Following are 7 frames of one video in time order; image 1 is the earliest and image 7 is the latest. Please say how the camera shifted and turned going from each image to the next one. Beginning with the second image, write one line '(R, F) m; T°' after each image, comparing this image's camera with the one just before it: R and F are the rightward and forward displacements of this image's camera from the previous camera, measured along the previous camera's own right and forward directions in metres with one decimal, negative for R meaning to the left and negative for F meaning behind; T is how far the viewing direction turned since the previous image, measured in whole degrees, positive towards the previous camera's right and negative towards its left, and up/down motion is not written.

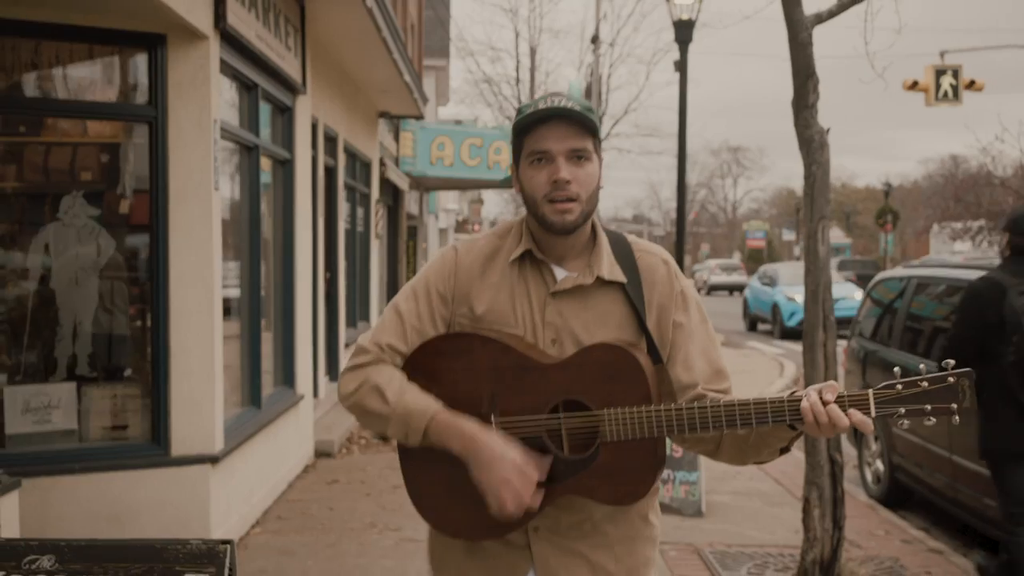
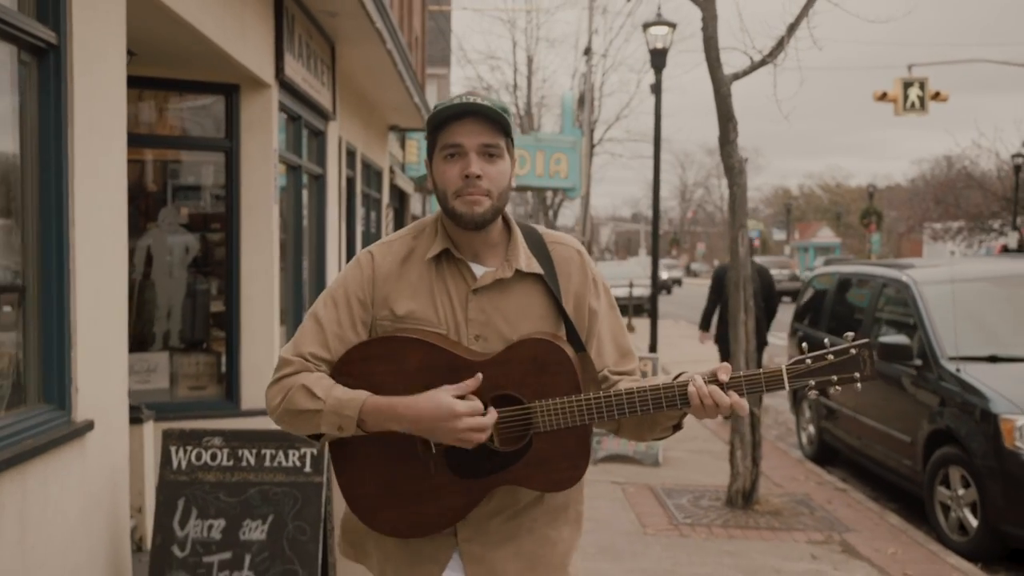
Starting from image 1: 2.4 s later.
(0.0, -1.4) m; 0°
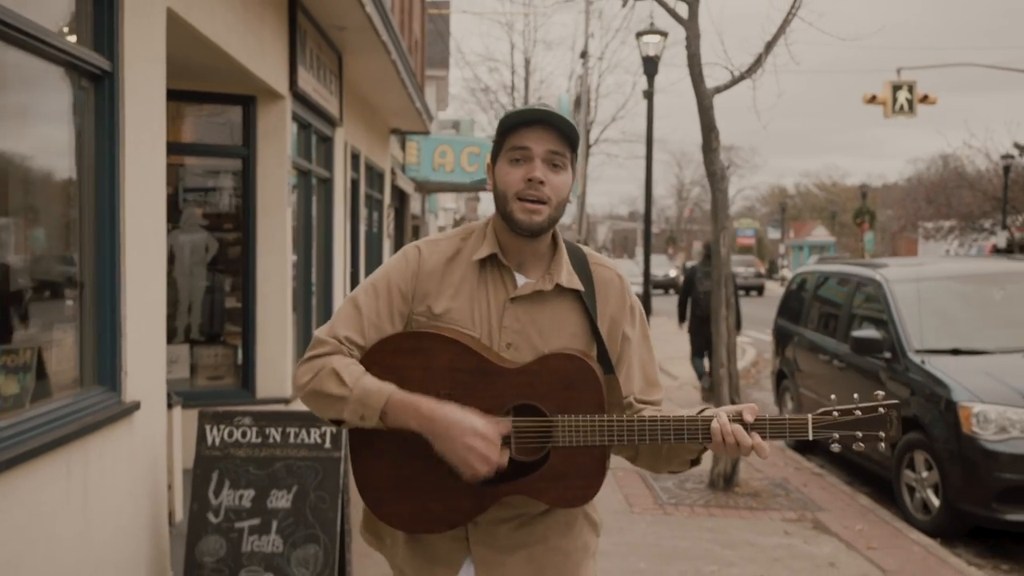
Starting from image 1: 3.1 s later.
(0.0, -0.5) m; 0°
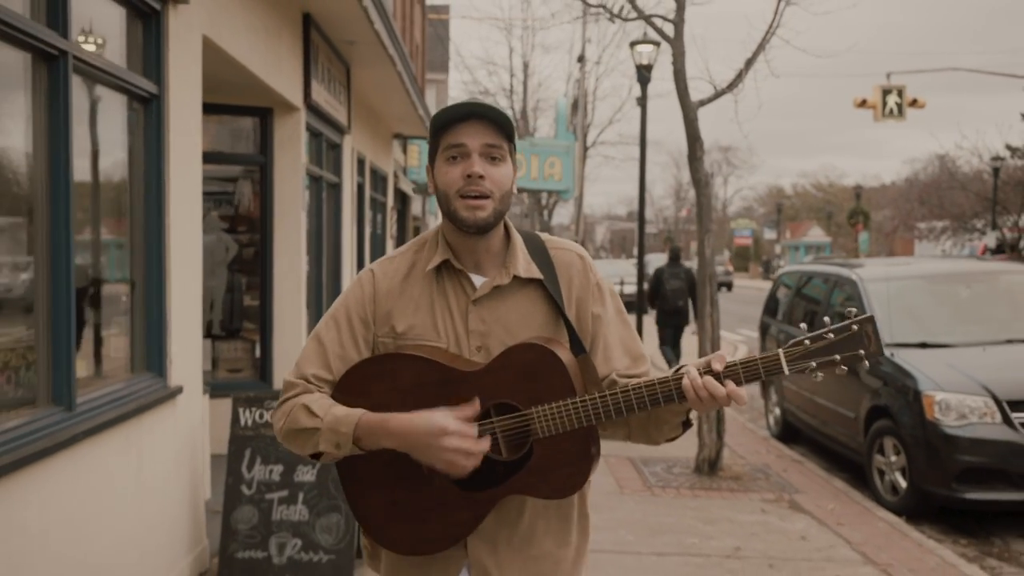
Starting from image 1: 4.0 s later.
(0.0, -0.5) m; 0°
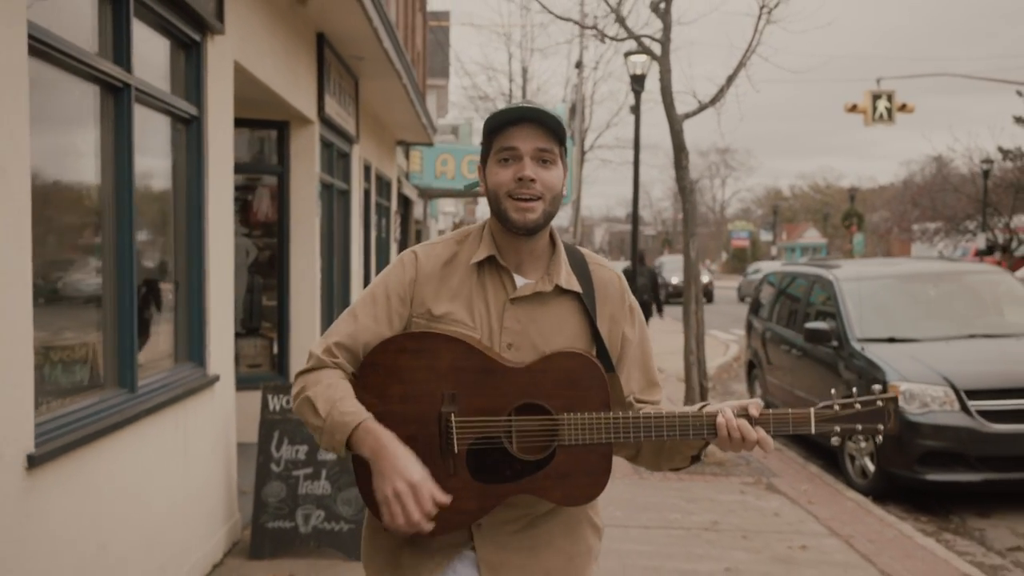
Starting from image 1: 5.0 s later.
(0.0, -0.6) m; 0°
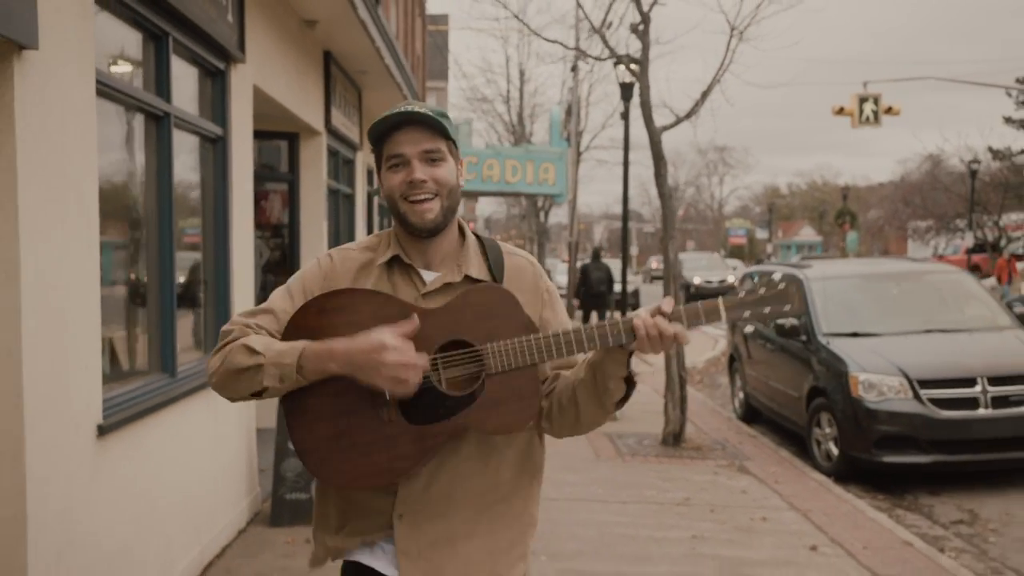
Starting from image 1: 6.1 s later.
(+0.1, -0.6) m; 0°
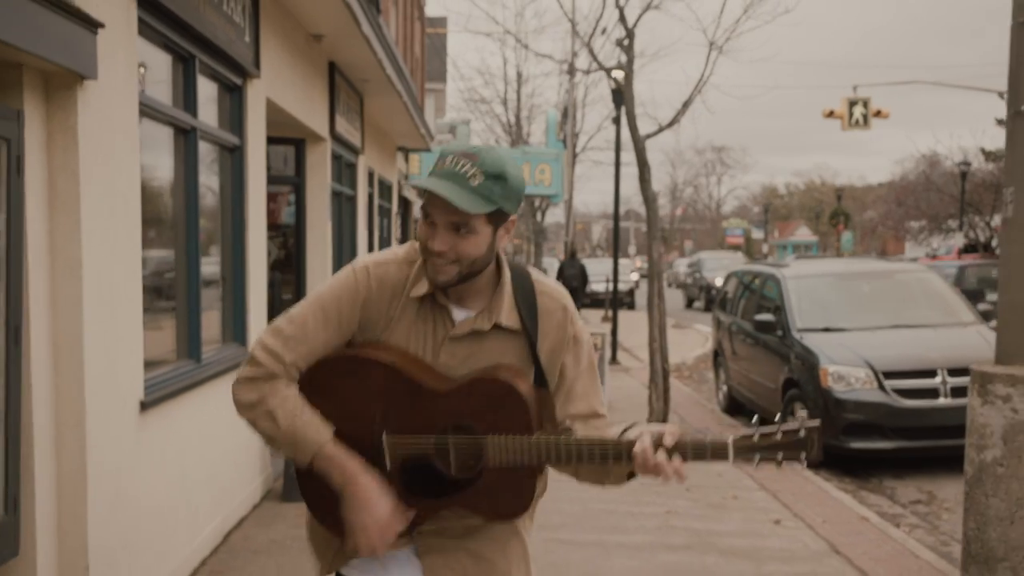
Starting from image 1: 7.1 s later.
(+0.1, -0.5) m; 0°
